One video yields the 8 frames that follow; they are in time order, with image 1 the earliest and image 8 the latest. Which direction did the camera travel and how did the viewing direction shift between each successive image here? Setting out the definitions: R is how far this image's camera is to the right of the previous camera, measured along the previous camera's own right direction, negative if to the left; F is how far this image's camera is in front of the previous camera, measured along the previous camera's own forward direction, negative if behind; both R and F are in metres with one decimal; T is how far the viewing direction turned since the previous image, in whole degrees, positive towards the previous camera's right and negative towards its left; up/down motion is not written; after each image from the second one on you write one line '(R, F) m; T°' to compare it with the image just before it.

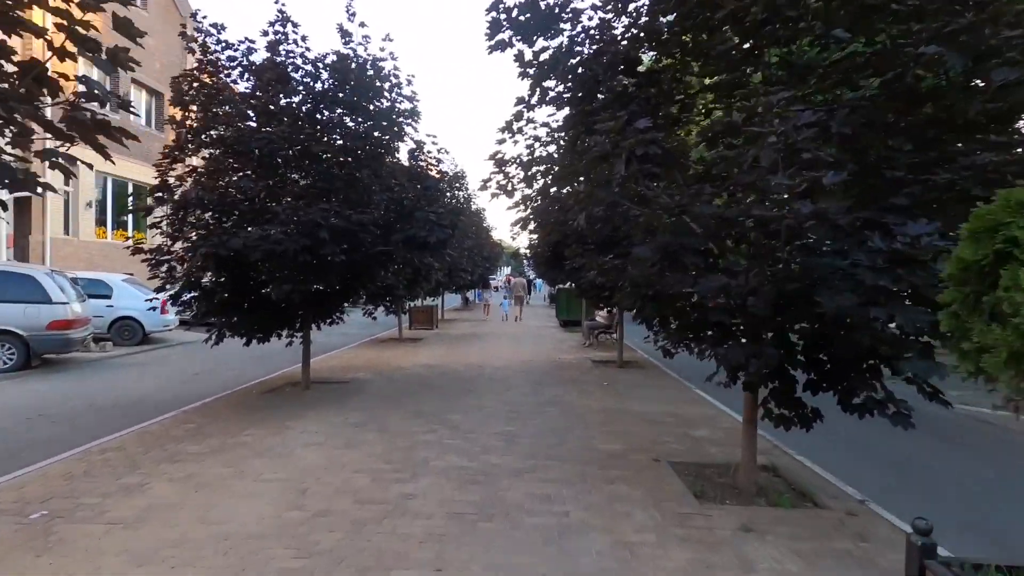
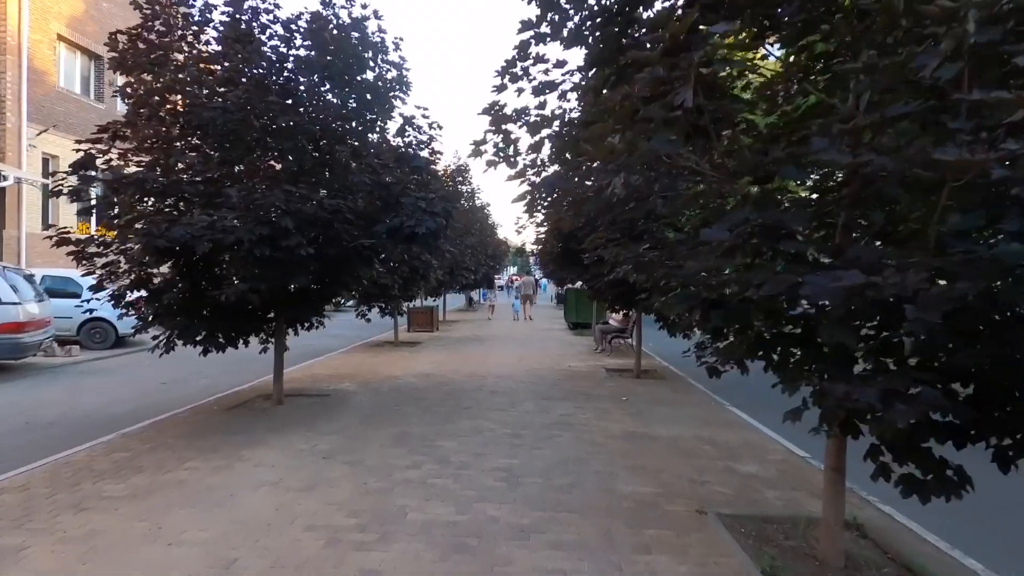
(0.0, +1.6) m; -1°
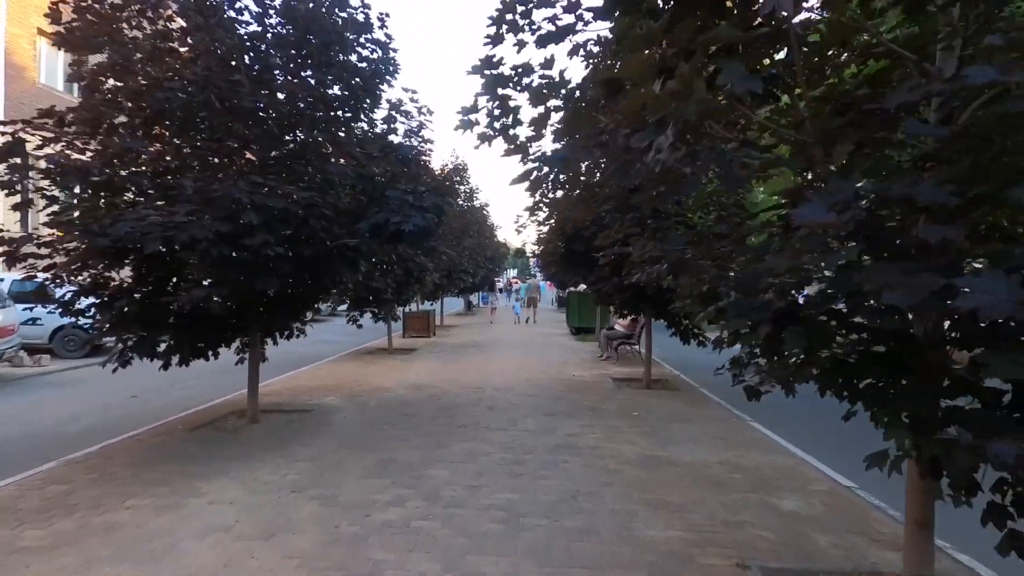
(0.0, +1.0) m; 0°
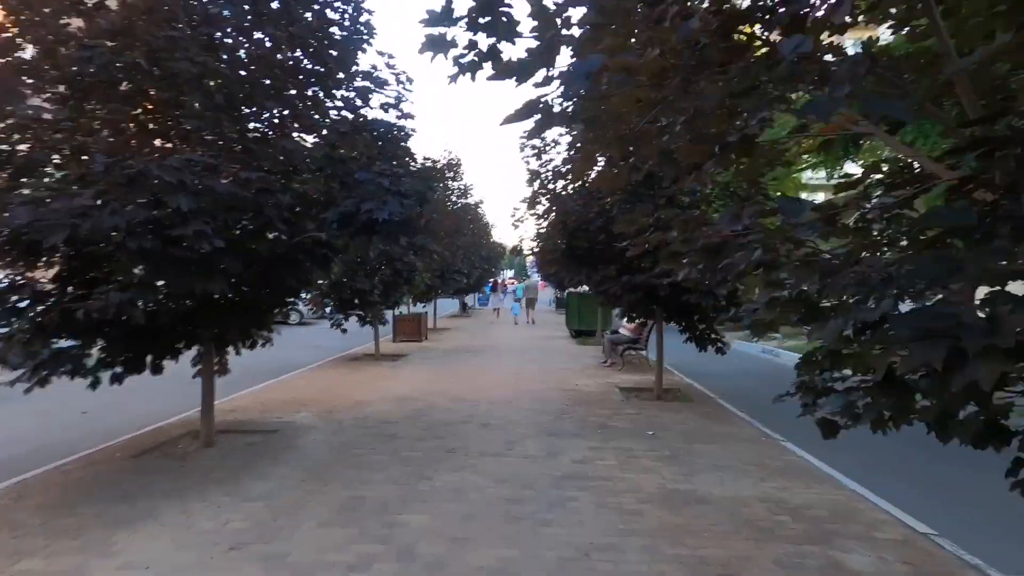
(0.0, +1.3) m; 0°
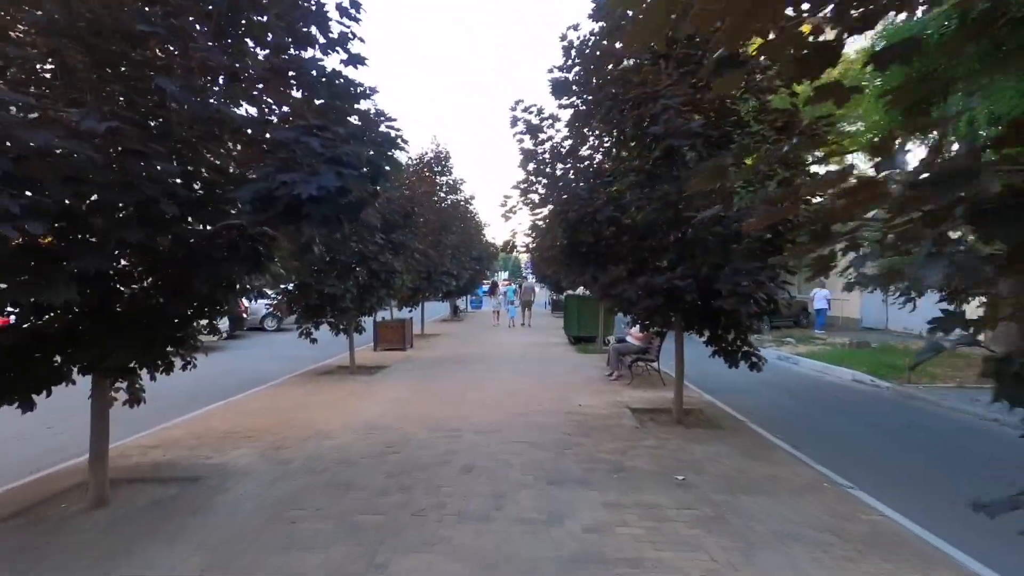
(+0.1, +1.9) m; +1°
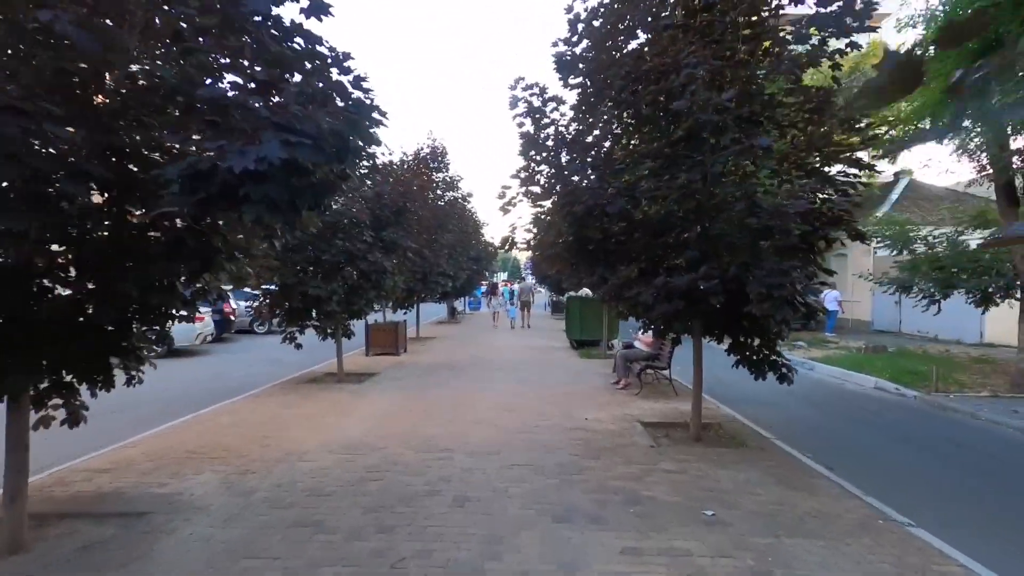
(0.0, +1.0) m; 0°
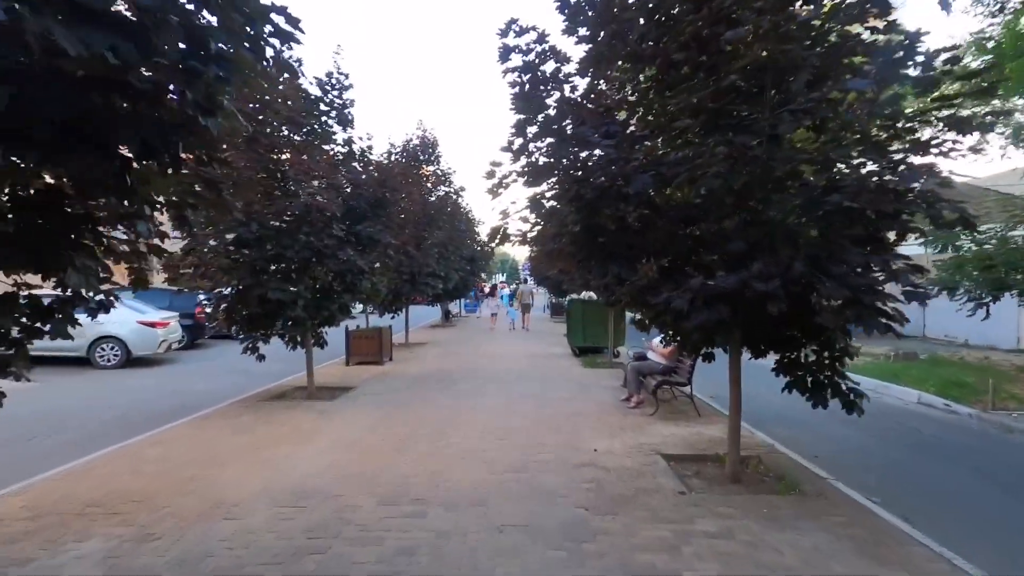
(+0.1, +1.7) m; 0°
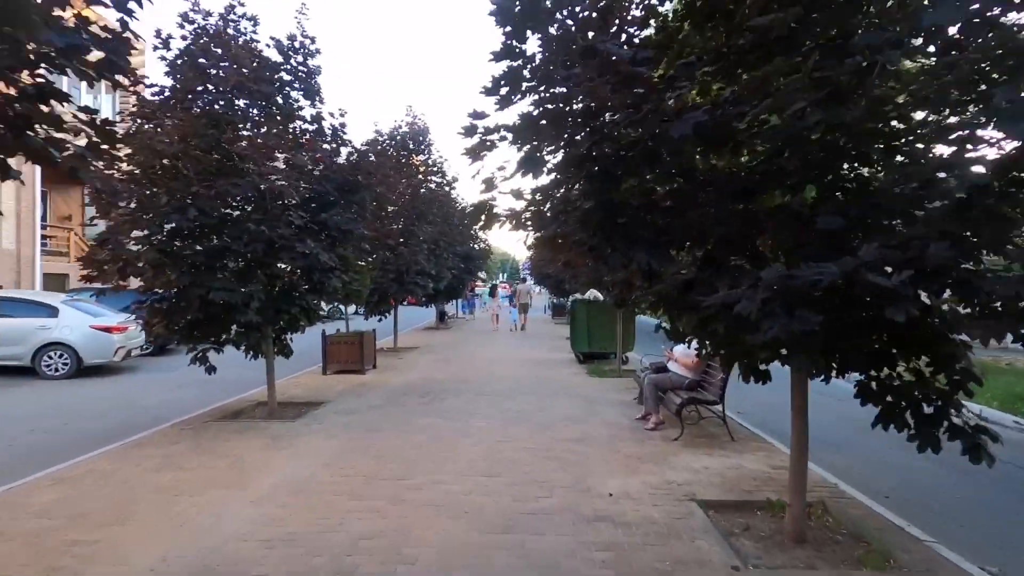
(+0.1, +1.8) m; 0°
